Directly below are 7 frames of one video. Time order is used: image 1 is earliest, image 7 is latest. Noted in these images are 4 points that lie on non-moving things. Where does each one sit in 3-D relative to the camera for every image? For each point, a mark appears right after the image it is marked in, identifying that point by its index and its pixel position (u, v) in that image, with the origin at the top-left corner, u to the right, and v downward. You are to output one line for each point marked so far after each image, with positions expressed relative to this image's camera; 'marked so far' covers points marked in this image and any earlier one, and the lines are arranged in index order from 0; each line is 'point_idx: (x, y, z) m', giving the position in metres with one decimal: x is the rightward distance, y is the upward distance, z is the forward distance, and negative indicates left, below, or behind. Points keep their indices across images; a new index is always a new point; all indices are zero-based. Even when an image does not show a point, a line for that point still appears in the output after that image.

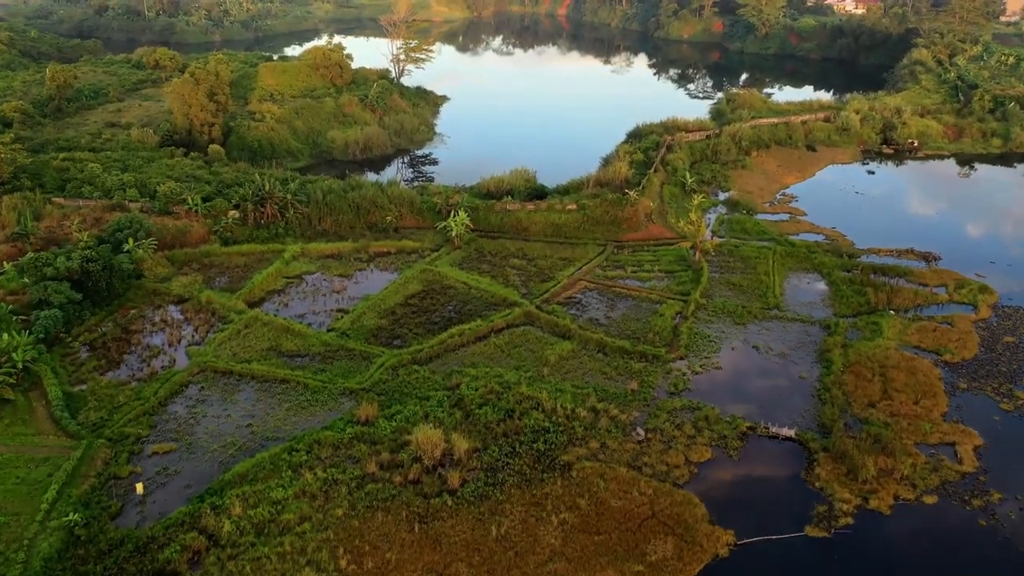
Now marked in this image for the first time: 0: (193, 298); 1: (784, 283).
0: (-8.7, -0.3, +18.1) m
1: (+7.9, +0.1, +19.4) m
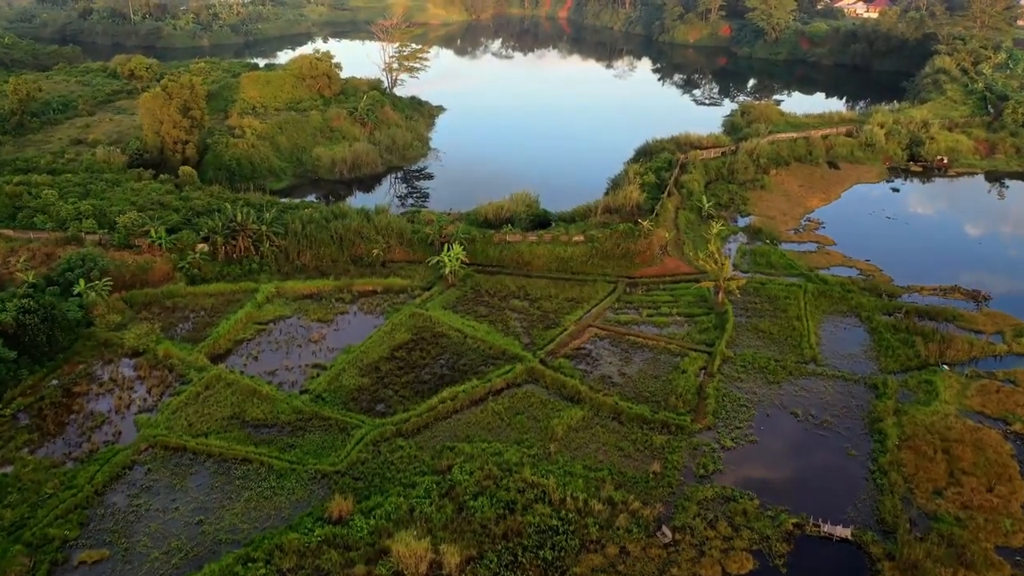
0: (-8.7, -1.5, +15.9) m
1: (+7.9, -1.1, +17.2) m
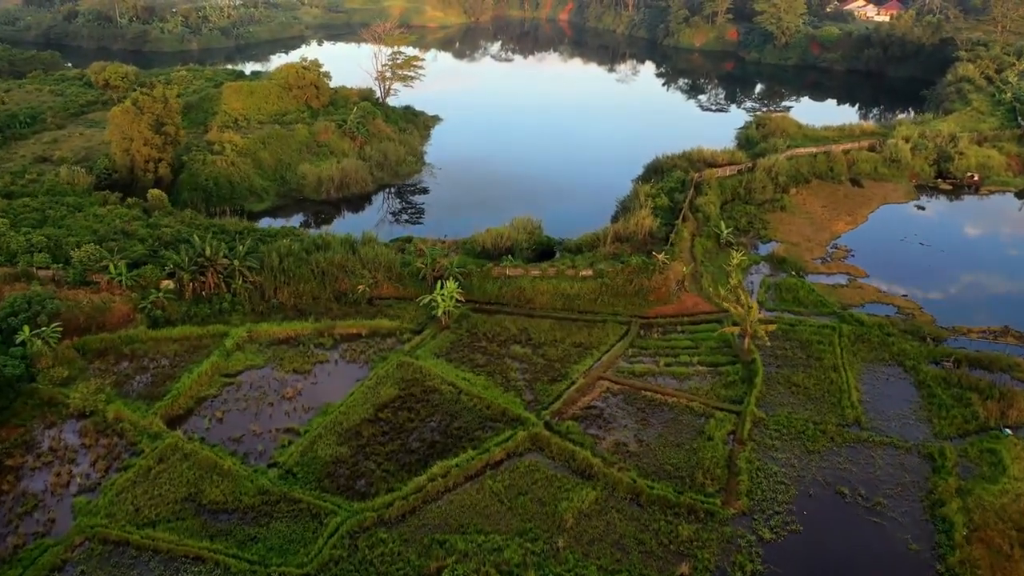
0: (-8.7, -2.6, +13.9) m
1: (+8.0, -2.2, +15.2) m
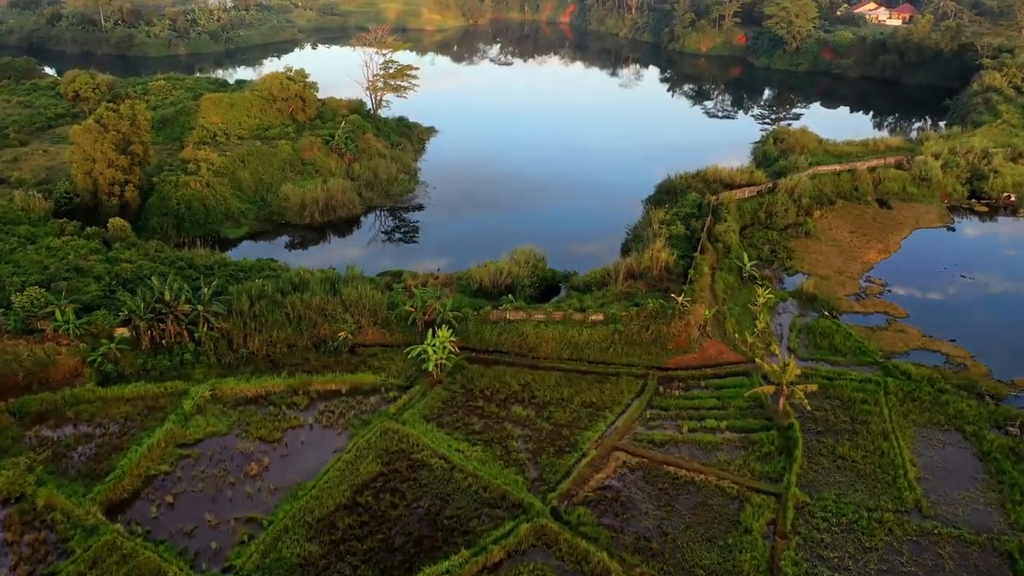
0: (-8.6, -3.7, +11.8) m
1: (+8.0, -3.3, +13.2) m
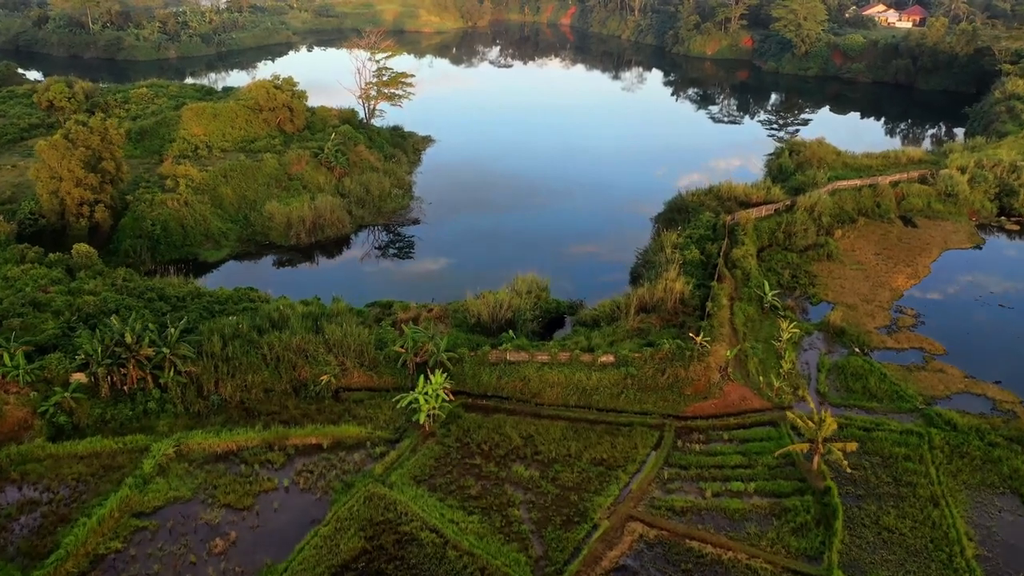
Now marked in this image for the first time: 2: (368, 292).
0: (-8.6, -4.6, +10.3) m
1: (+8.0, -4.1, +11.6) m
2: (-4.3, -0.1, +20.0) m
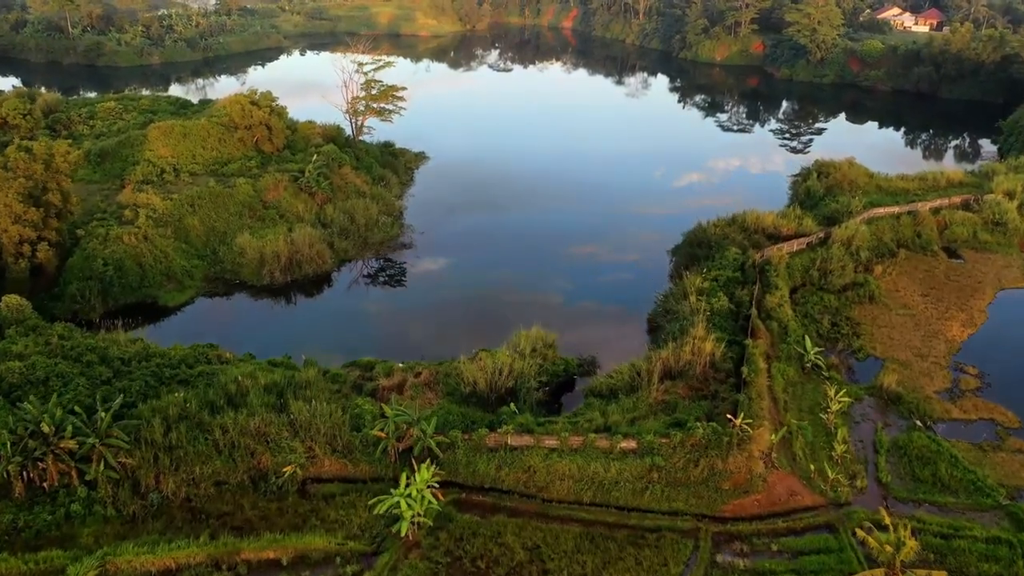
0: (-8.6, -5.9, +7.8) m
1: (+8.0, -5.5, +9.2) m
2: (-4.3, -1.4, +17.5) m
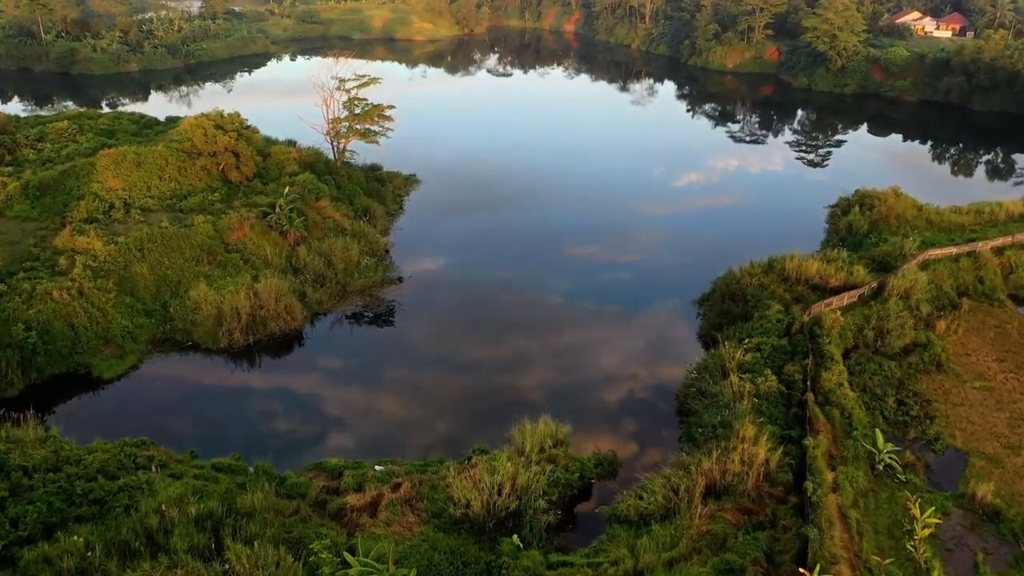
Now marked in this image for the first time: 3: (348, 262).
0: (-8.5, -7.5, +4.9) m
1: (+8.1, -7.0, +6.3) m
2: (-4.3, -3.0, +14.6) m
3: (-4.8, +0.8, +19.5) m
